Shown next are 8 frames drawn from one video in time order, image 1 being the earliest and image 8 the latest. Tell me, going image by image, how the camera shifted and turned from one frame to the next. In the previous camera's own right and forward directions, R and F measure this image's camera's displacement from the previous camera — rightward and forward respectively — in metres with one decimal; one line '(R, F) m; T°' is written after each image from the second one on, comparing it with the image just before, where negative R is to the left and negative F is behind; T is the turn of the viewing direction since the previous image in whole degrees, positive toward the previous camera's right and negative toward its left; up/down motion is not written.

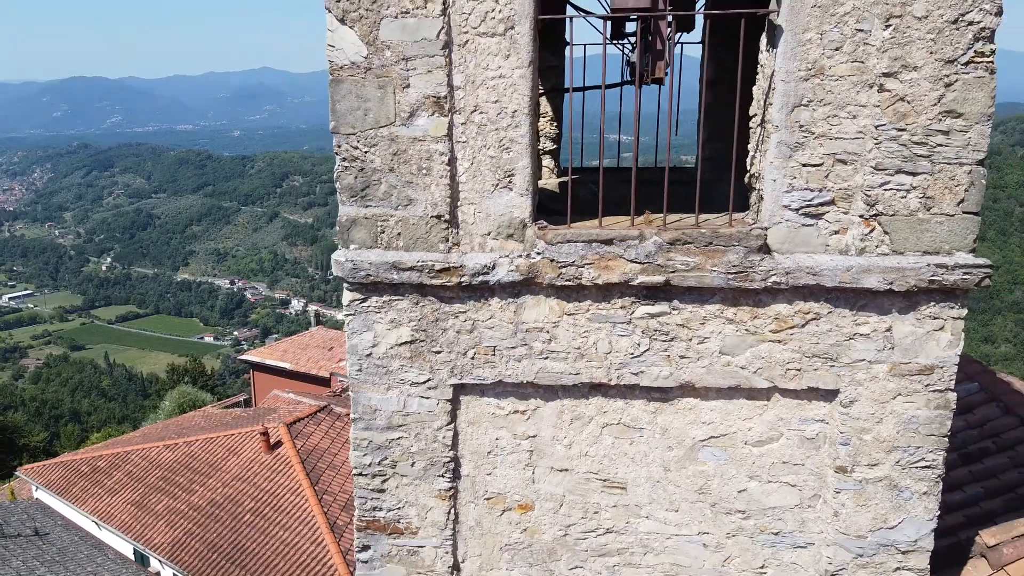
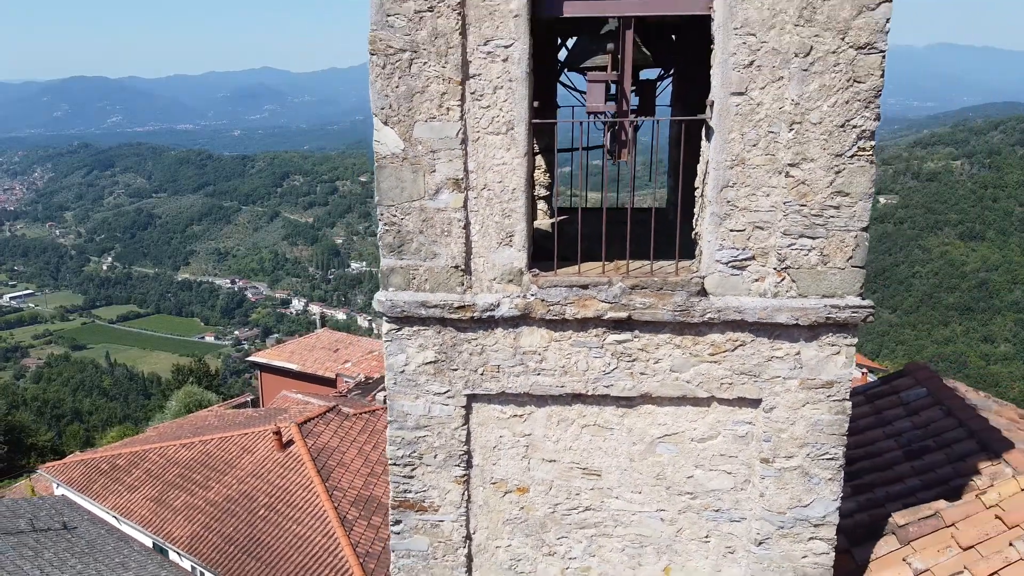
(0.0, -0.5) m; 0°
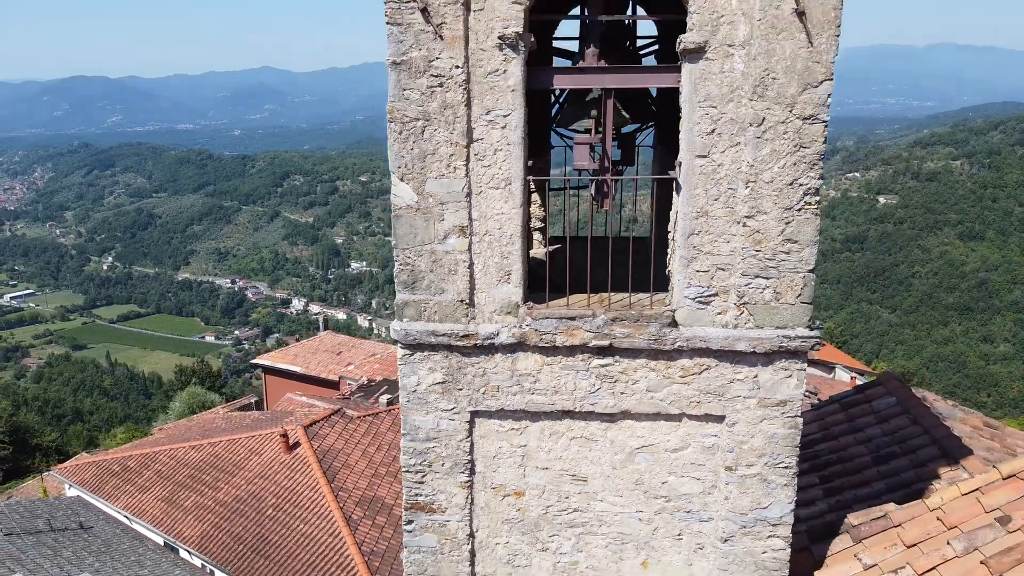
(0.0, -0.3) m; 0°
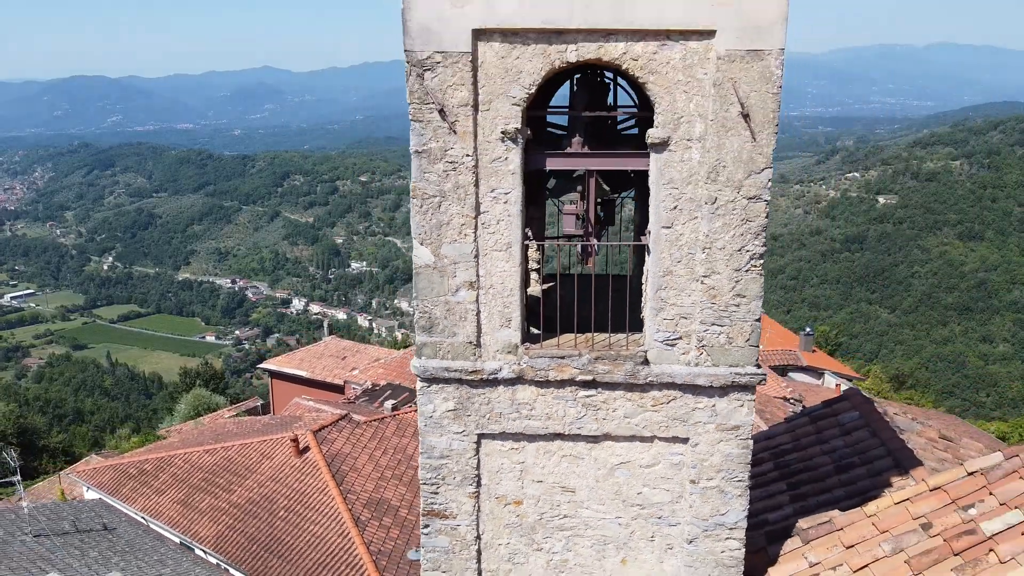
(0.0, -0.5) m; 0°
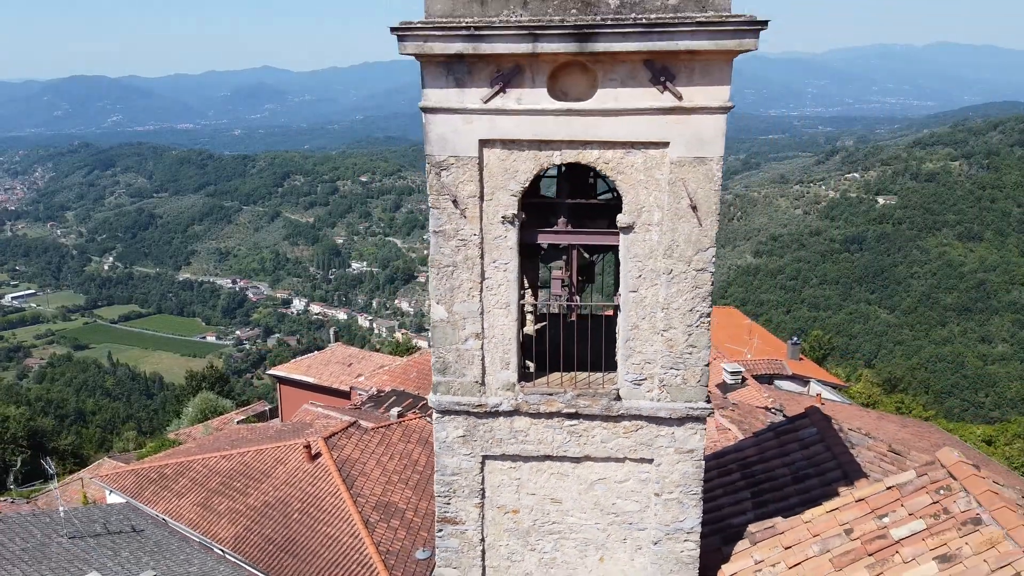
(0.0, -0.7) m; 0°
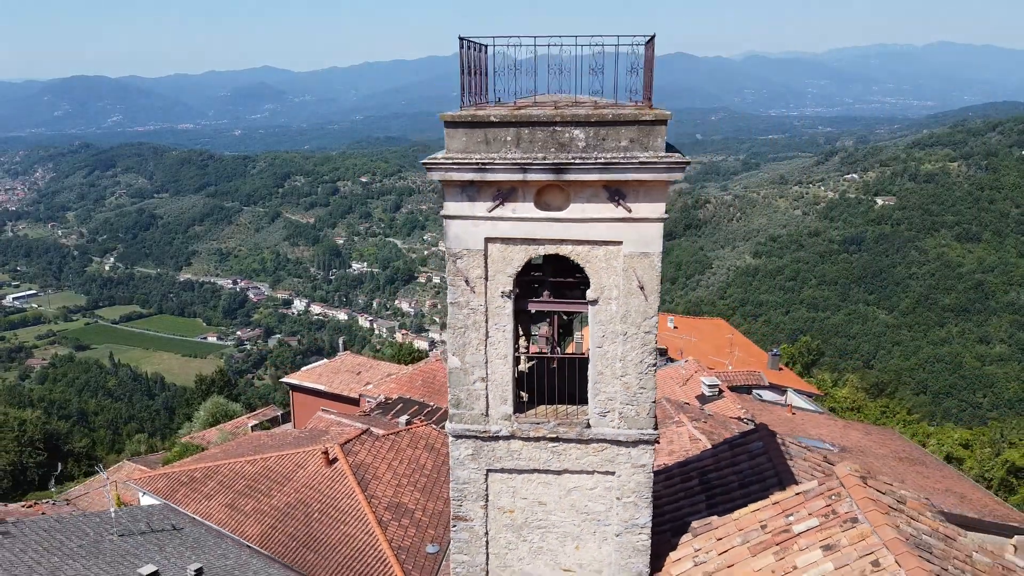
(0.0, -1.2) m; 0°
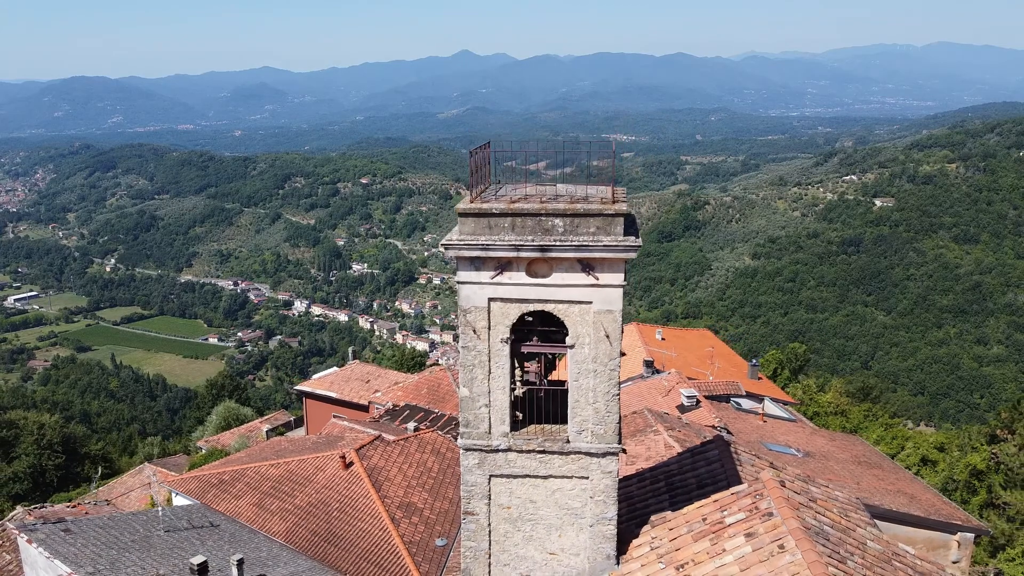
(0.0, -1.5) m; 0°
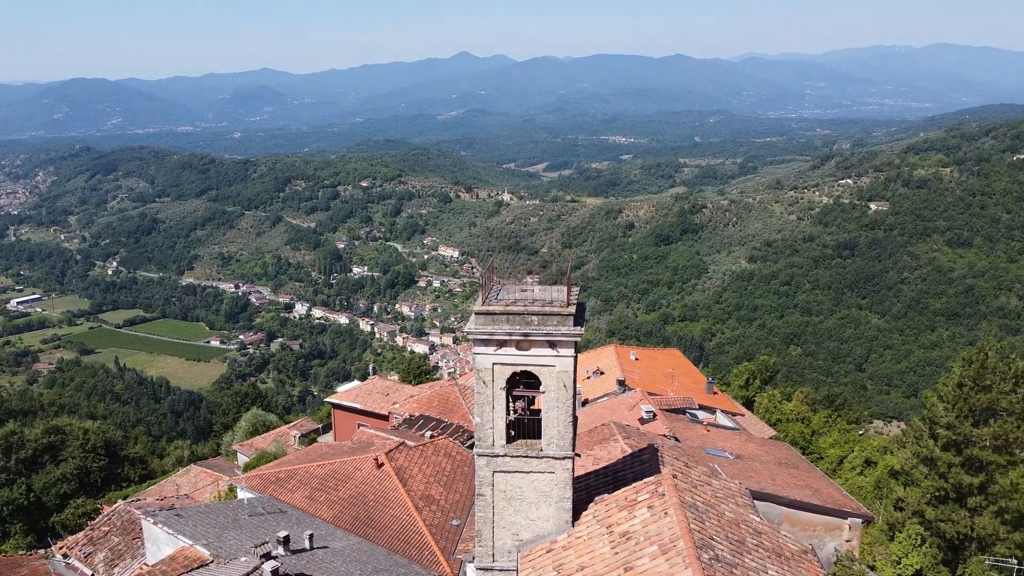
(+0.1, -4.0) m; 0°
